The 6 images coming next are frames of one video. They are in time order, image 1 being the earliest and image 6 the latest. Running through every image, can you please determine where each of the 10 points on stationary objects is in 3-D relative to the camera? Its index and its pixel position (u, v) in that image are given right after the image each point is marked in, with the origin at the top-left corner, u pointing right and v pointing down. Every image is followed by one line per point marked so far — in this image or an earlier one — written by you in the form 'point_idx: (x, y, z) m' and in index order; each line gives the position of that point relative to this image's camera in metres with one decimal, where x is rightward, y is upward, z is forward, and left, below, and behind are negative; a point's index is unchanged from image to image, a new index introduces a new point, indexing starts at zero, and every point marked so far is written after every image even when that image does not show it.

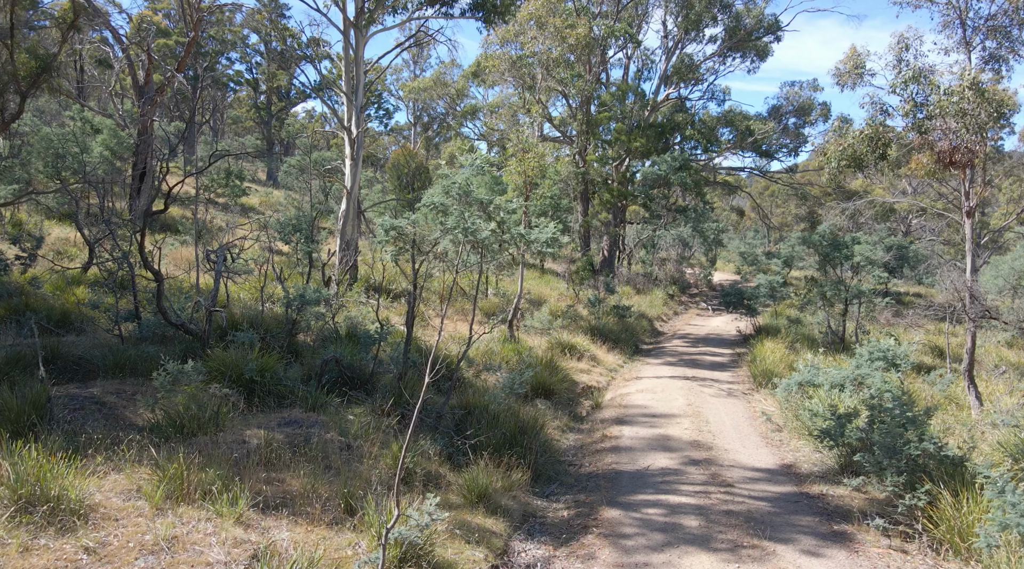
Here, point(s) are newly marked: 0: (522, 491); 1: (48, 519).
0: (+0.1, -1.8, +7.3) m
1: (-2.9, -1.4, +5.2) m
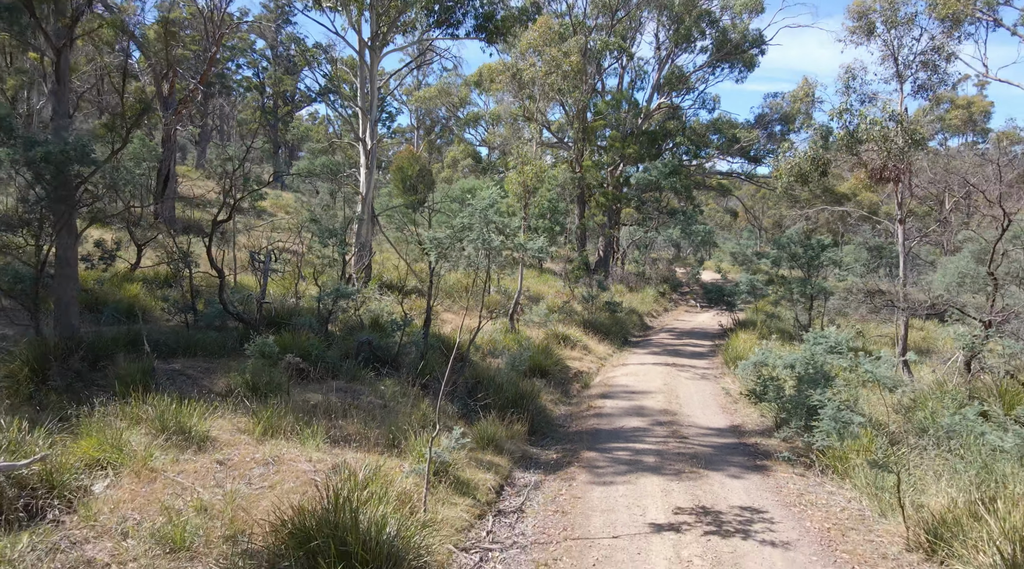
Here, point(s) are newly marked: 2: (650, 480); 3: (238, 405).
0: (+0.1, -1.7, +9.4) m
1: (-2.9, -1.4, +7.3) m
2: (+1.3, -1.8, +7.7) m
3: (-2.8, -1.2, +8.3) m
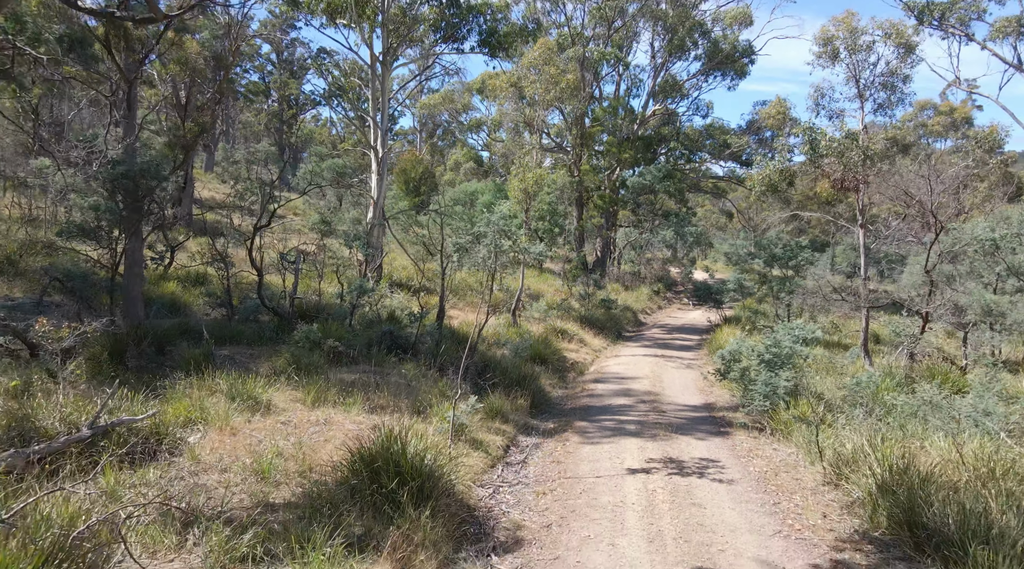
0: (+0.2, -1.7, +11.1) m
1: (-2.8, -1.3, +9.0) m
2: (+1.3, -1.8, +9.5) m
3: (-2.7, -1.2, +10.0) m
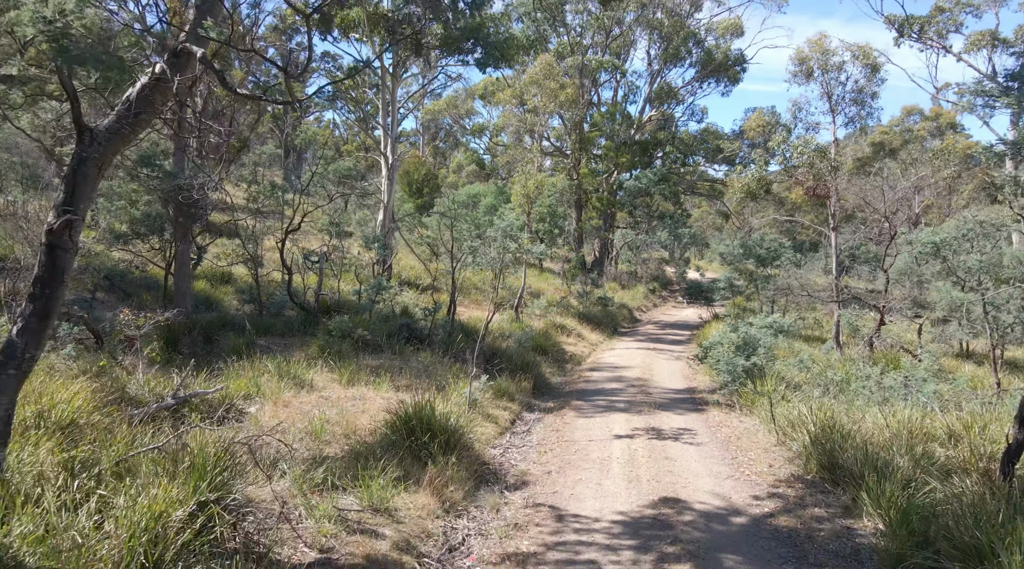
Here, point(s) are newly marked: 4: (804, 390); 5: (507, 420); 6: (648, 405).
0: (+0.2, -1.7, +12.7) m
1: (-2.7, -1.3, +10.6) m
2: (+1.4, -1.7, +11.1) m
3: (-2.6, -1.1, +11.6) m
4: (+3.8, -1.4, +11.0) m
5: (-0.1, -1.7, +10.2) m
6: (+2.0, -1.7, +12.0) m
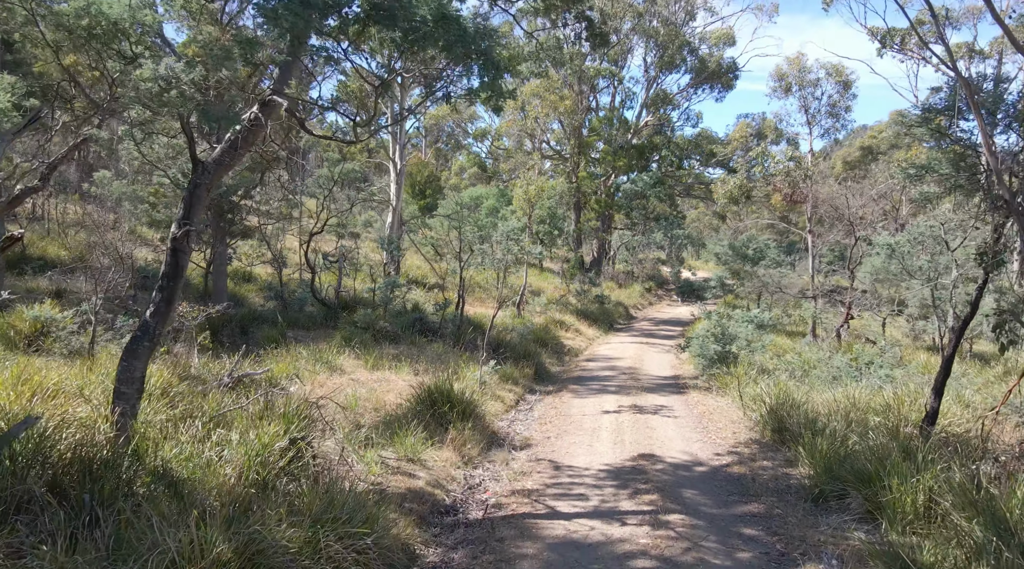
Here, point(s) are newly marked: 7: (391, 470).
0: (+0.3, -1.6, +14.3) m
1: (-2.7, -1.2, +12.2) m
2: (+1.5, -1.7, +12.6) m
3: (-2.6, -1.1, +13.2) m
4: (+3.9, -1.3, +12.5) m
5: (0.0, -1.6, +11.7) m
6: (+2.0, -1.7, +13.5) m
7: (-1.0, -1.6, +7.2) m
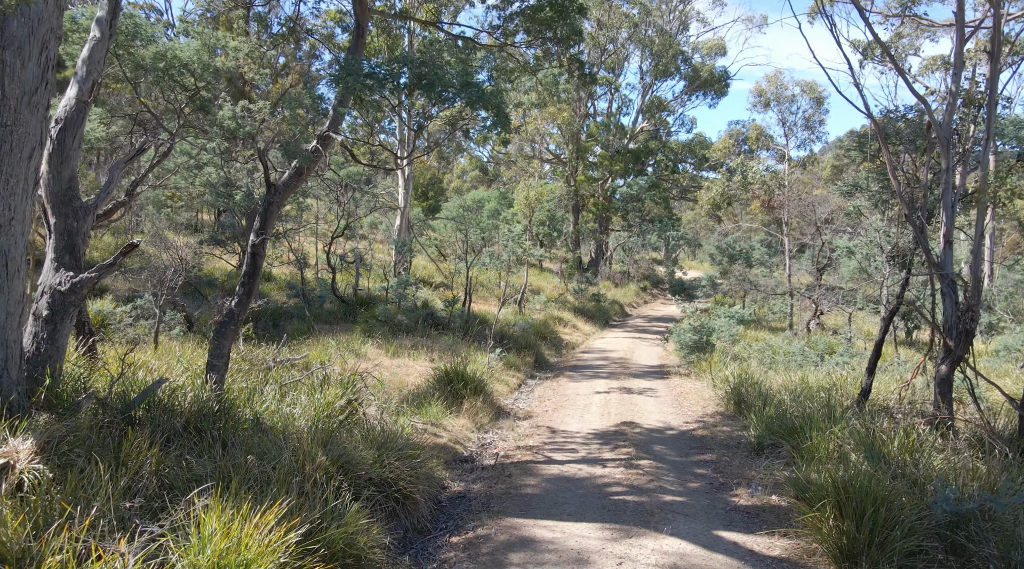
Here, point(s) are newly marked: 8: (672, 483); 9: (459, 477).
0: (+0.4, -1.6, +16.0) m
1: (-2.6, -1.2, +13.9) m
2: (+1.5, -1.7, +14.4) m
3: (-2.5, -1.0, +14.9) m
4: (+4.0, -1.3, +14.3) m
5: (+0.1, -1.6, +13.5) m
6: (+2.1, -1.7, +15.3) m
7: (-1.0, -1.6, +9.0) m
8: (+1.5, -1.8, +7.7) m
9: (-0.5, -1.9, +8.0) m
